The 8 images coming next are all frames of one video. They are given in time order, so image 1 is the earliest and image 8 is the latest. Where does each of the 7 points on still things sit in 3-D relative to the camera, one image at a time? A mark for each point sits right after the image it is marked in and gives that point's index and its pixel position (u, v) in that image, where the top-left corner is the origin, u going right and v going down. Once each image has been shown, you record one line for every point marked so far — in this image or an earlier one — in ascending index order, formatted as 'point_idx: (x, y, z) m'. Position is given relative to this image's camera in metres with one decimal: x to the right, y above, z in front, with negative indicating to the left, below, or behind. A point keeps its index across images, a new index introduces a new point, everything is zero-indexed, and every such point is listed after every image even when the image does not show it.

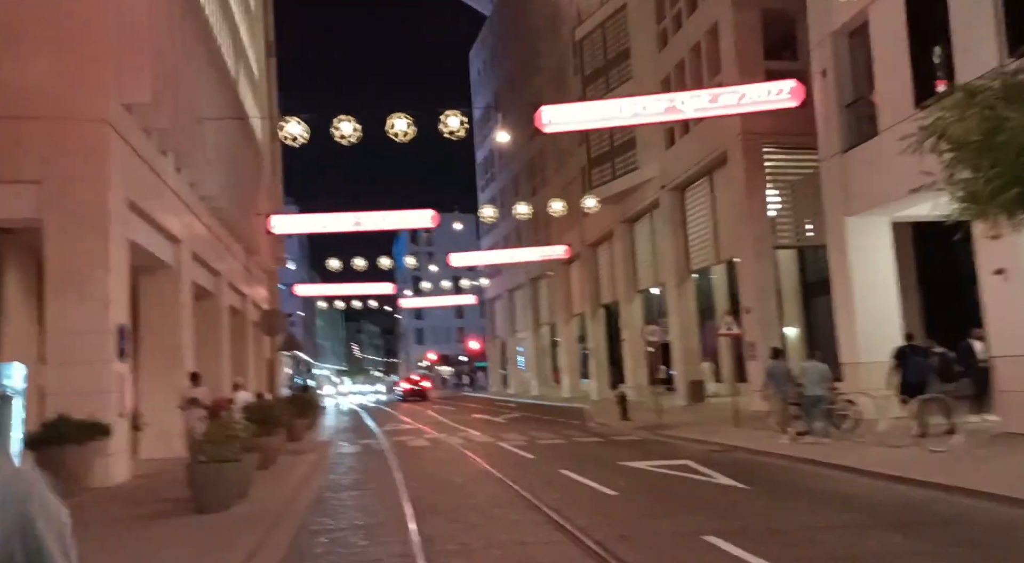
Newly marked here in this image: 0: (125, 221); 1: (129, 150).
0: (-6.4, +1.0, +18.8) m
1: (-6.5, +2.2, +19.3) m
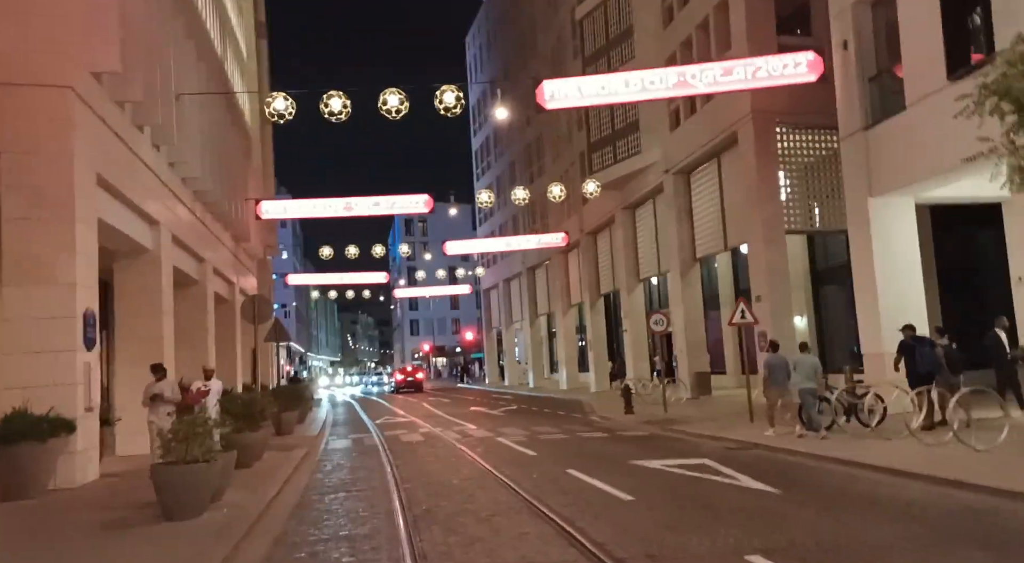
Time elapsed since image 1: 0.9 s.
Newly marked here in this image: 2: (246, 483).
0: (-6.4, +1.2, +17.4) m
1: (-6.4, +2.5, +17.8) m
2: (-3.5, -2.7, +15.2) m
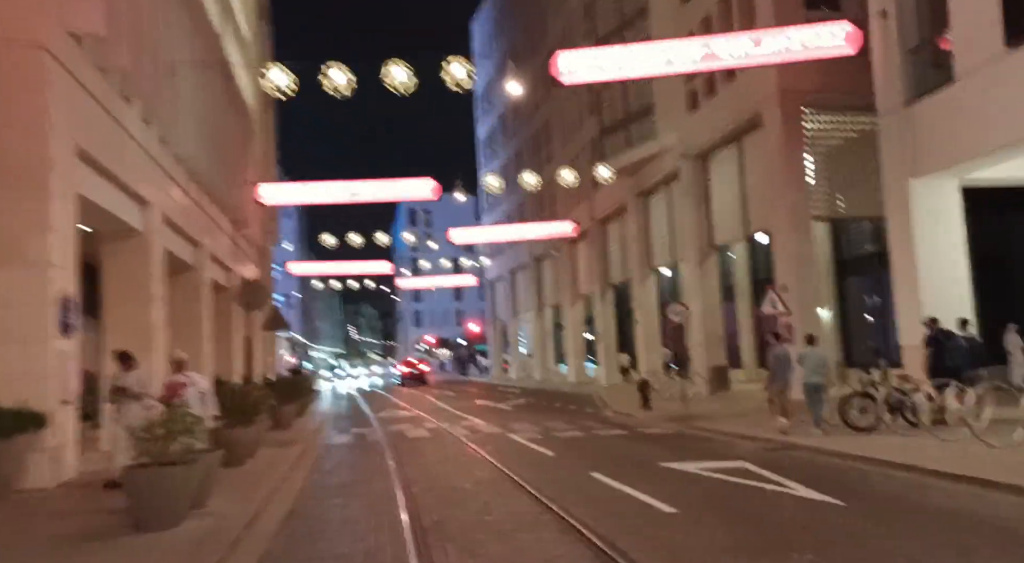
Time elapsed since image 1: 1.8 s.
0: (-6.1, +1.5, +15.9) m
1: (-6.2, +2.8, +16.3) m
2: (-3.3, -2.5, +13.7) m
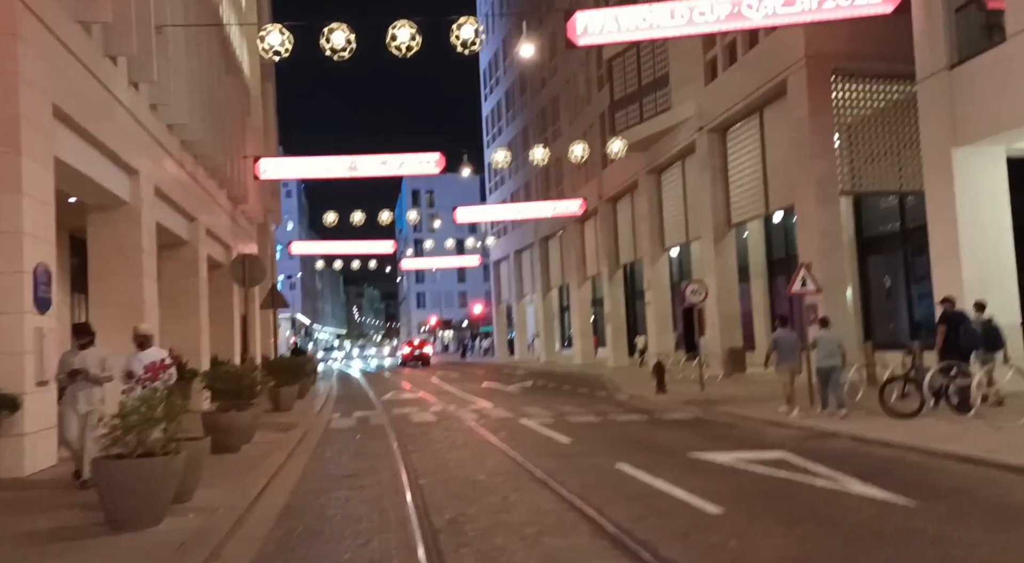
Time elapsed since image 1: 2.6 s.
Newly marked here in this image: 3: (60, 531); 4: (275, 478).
0: (-5.9, +1.9, +14.6) m
1: (-6.0, +3.1, +15.0) m
2: (-3.1, -2.1, +12.5) m
3: (-3.9, -2.2, +9.8) m
4: (-2.7, -2.3, +13.1) m
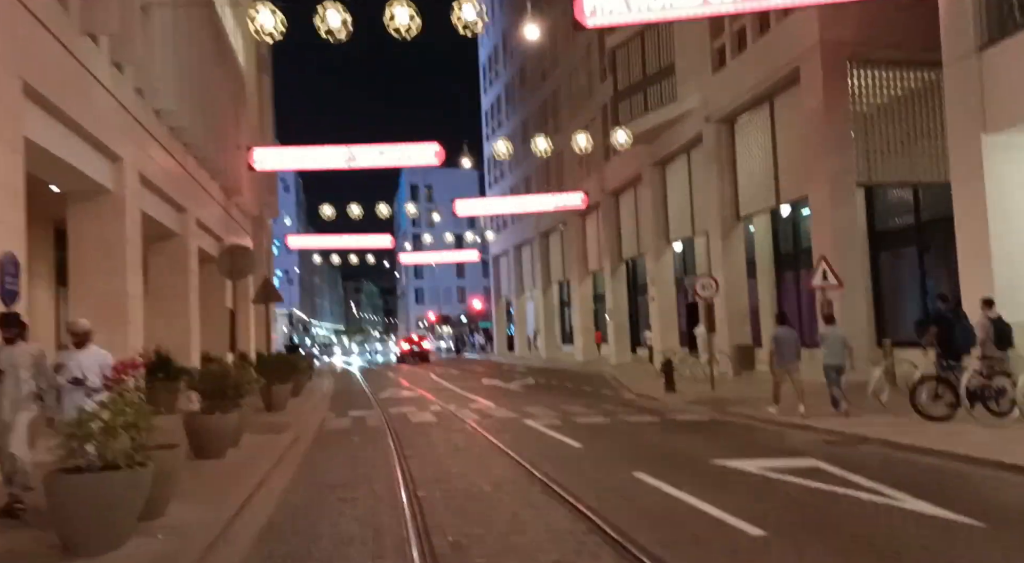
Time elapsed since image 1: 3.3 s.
0: (-5.8, +2.0, +13.5) m
1: (-5.9, +3.2, +14.0) m
2: (-3.1, -2.1, +11.4) m
3: (-3.8, -2.1, +8.8) m
4: (-2.7, -2.2, +12.0) m
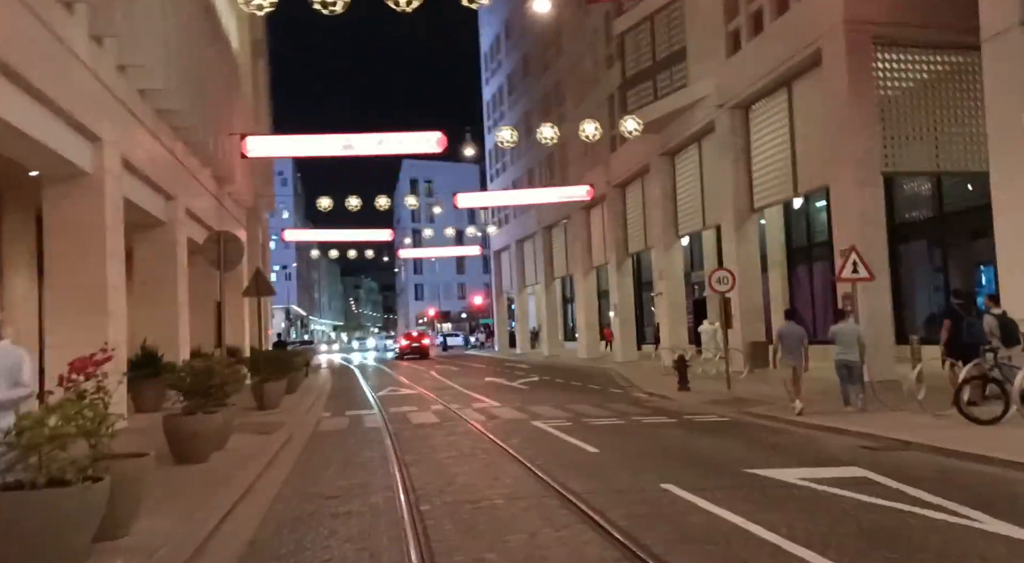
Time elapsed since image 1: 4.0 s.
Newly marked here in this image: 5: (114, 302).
0: (-5.7, +2.1, +12.2) m
1: (-5.8, +3.4, +12.7) m
2: (-2.9, -1.9, +10.2) m
3: (-3.7, -2.0, +7.5) m
4: (-2.6, -2.1, +10.8) m
5: (-6.5, -0.3, +18.7) m
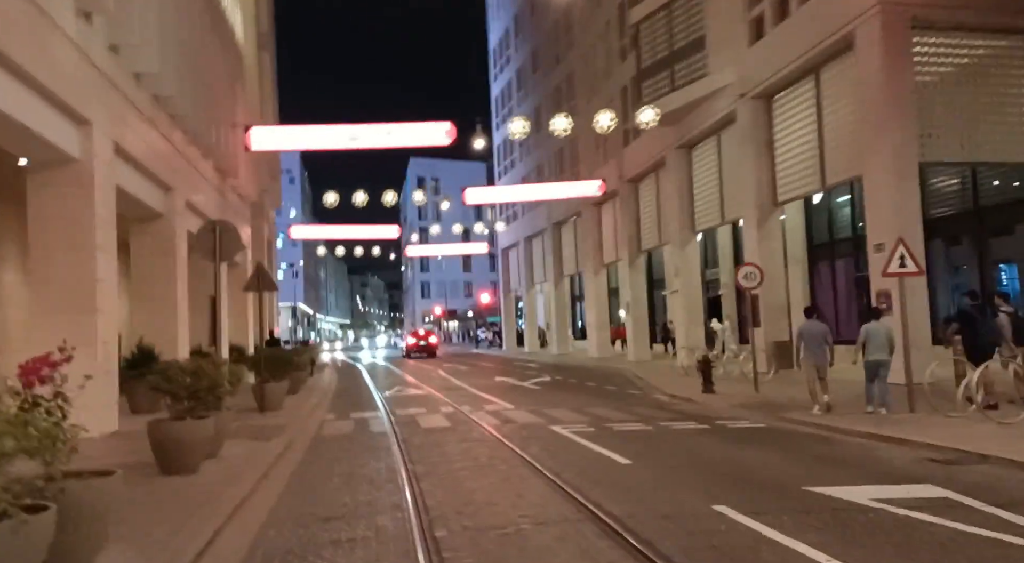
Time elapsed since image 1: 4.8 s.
0: (-5.5, +2.2, +11.0) m
1: (-5.5, +3.5, +11.4) m
2: (-2.7, -1.8, +8.9) m
3: (-3.5, -1.9, +6.3) m
4: (-2.3, -2.0, +9.5) m
5: (-6.3, -0.2, +17.4) m
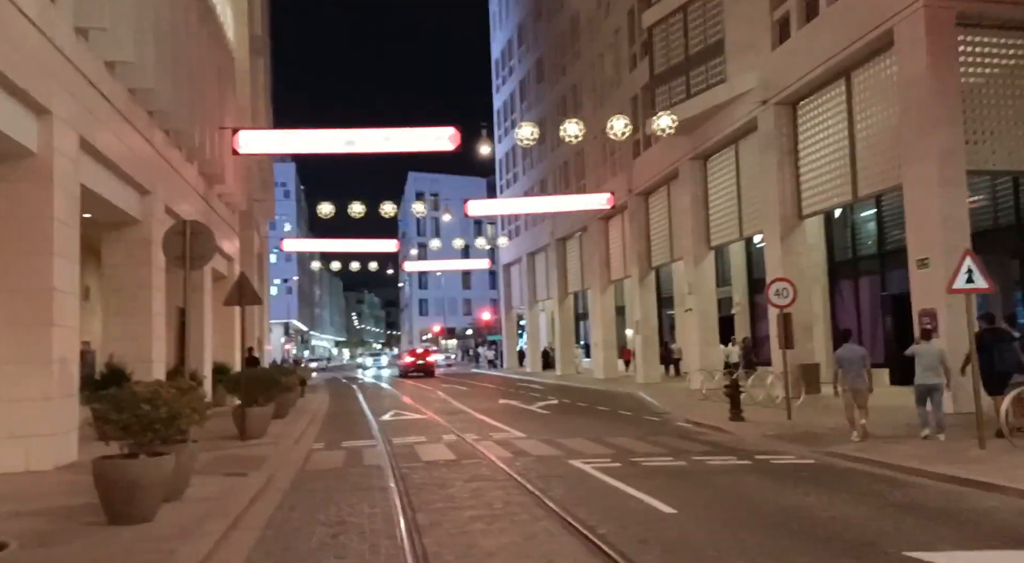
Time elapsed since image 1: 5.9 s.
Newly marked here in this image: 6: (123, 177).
0: (-5.3, +2.2, +9.0) m
1: (-5.3, +3.4, +9.5) m
2: (-2.5, -1.9, +6.9) m
3: (-3.3, -1.9, +4.2) m
4: (-2.1, -2.0, +7.5) m
5: (-6.1, -0.4, +15.4) m
6: (-6.7, +1.8, +19.6) m
